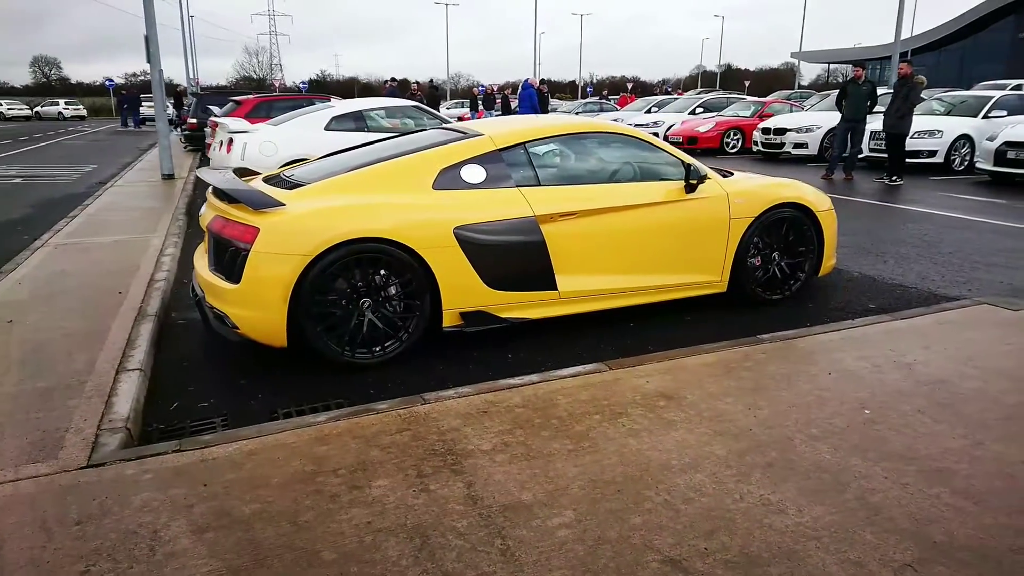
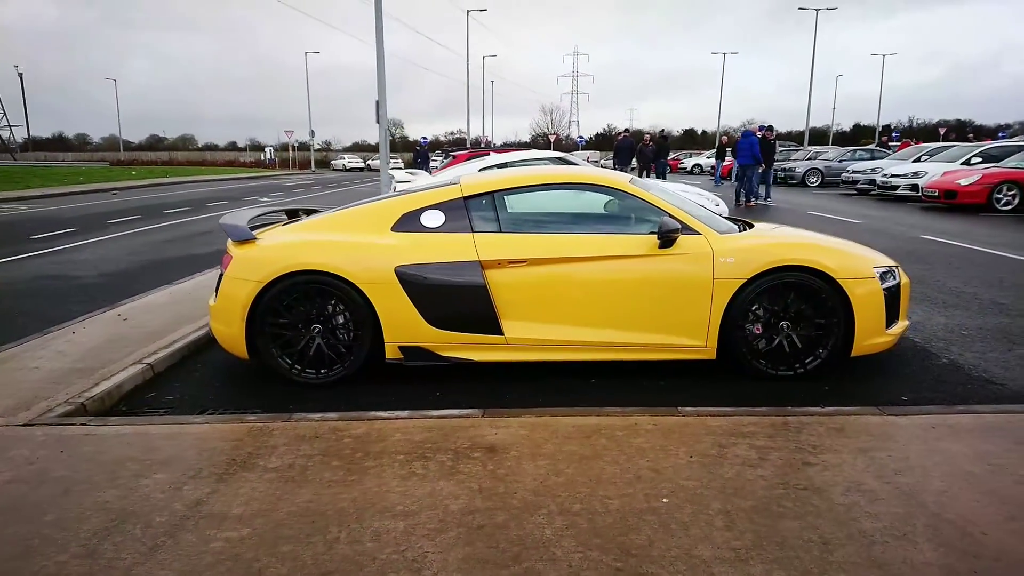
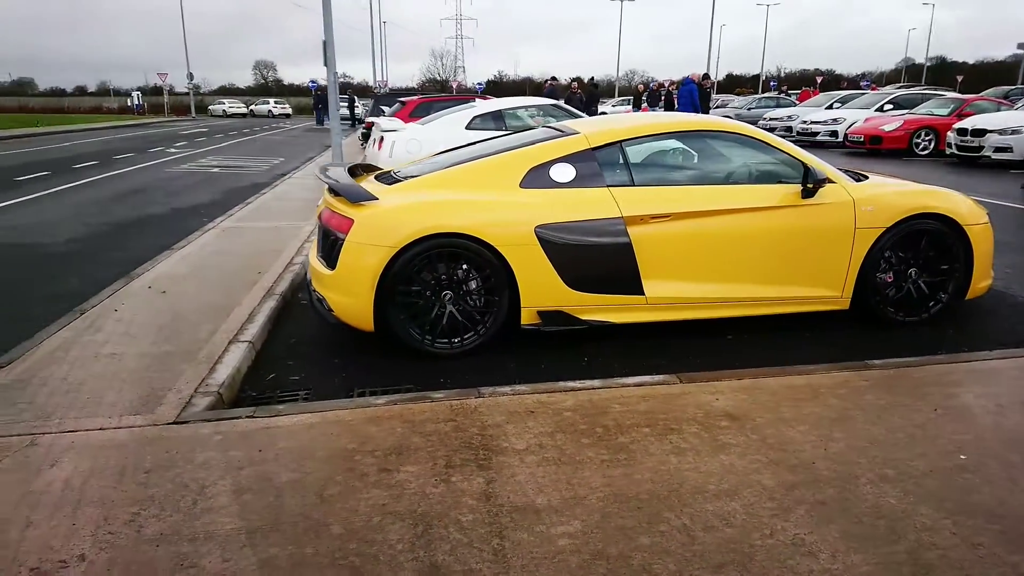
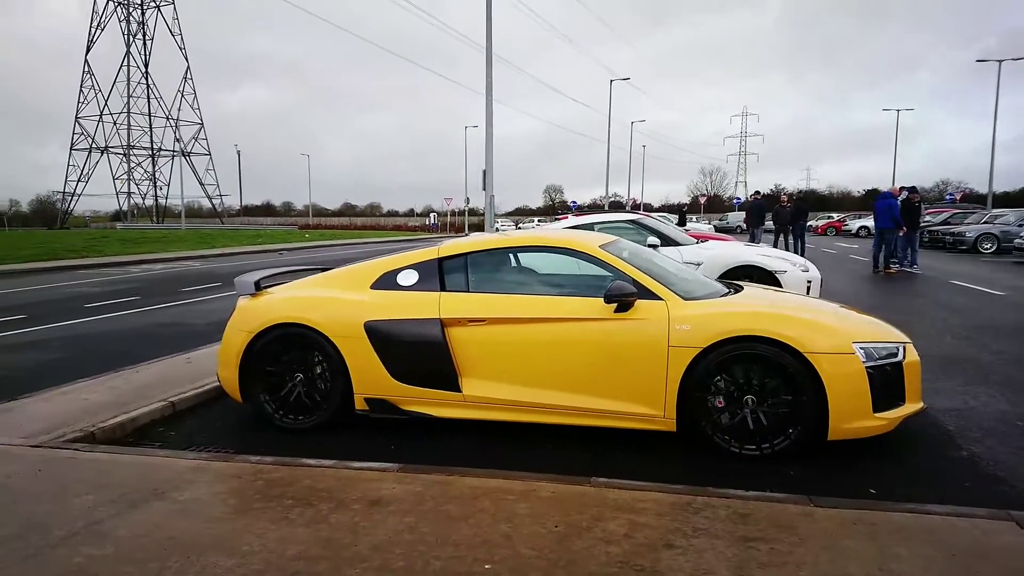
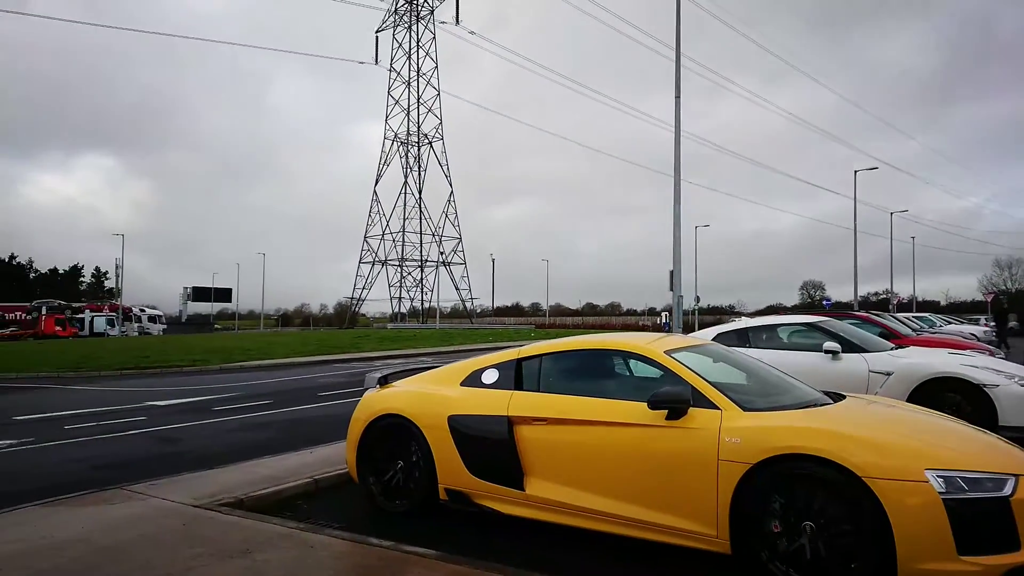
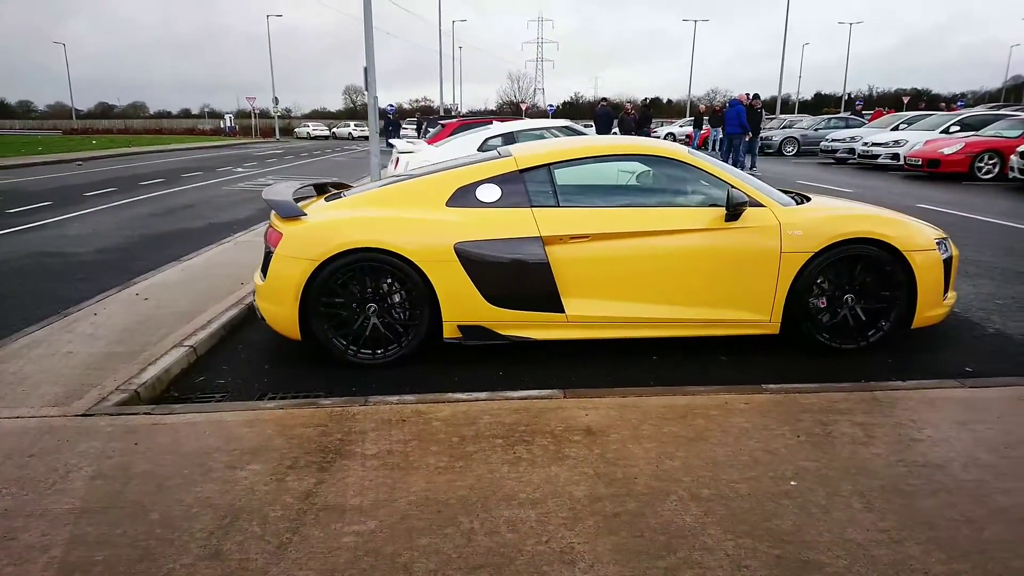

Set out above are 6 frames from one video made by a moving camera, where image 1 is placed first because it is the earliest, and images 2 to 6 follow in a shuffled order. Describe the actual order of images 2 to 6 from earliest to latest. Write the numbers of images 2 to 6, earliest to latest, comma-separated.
3, 6, 2, 4, 5
